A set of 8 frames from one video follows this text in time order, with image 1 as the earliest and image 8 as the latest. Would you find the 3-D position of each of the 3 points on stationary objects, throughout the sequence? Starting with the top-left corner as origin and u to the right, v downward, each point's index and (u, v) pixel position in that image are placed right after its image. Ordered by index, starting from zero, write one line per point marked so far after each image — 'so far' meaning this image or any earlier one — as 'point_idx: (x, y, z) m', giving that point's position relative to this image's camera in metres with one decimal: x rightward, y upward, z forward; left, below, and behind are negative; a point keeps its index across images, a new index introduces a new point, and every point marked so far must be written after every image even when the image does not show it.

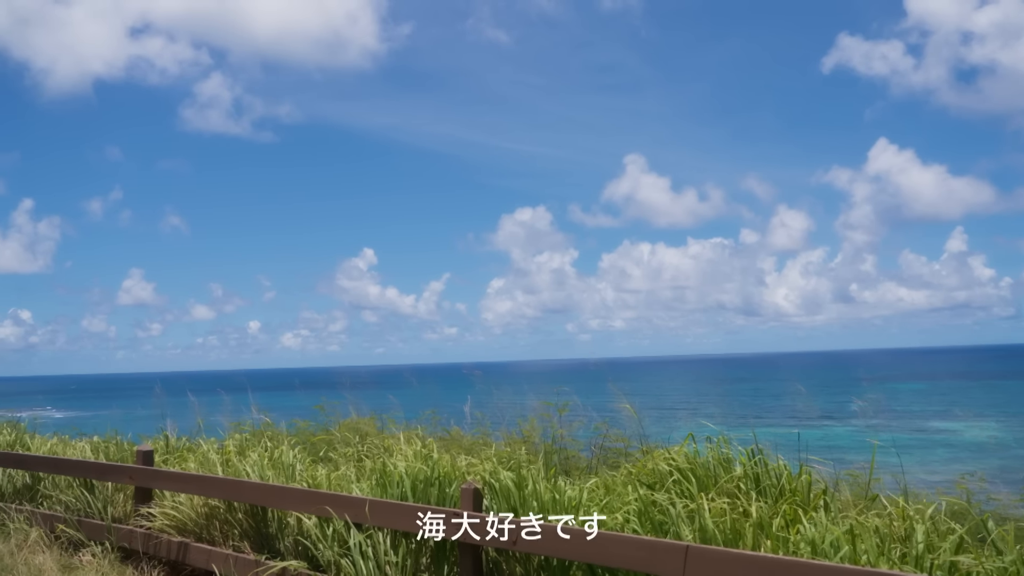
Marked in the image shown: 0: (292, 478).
0: (-1.7, -1.5, +5.9) m
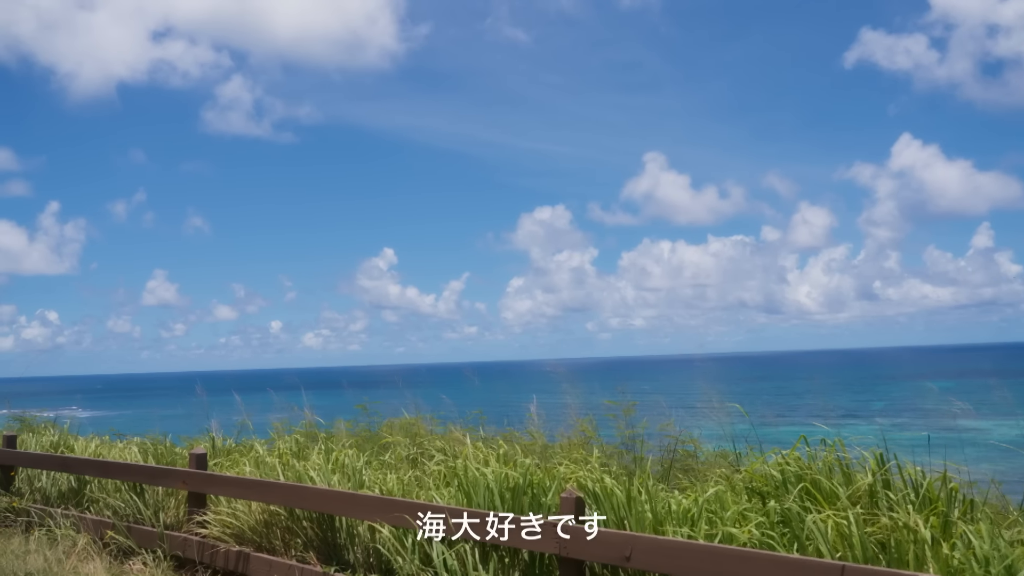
0: (-1.1, -1.5, +5.5) m
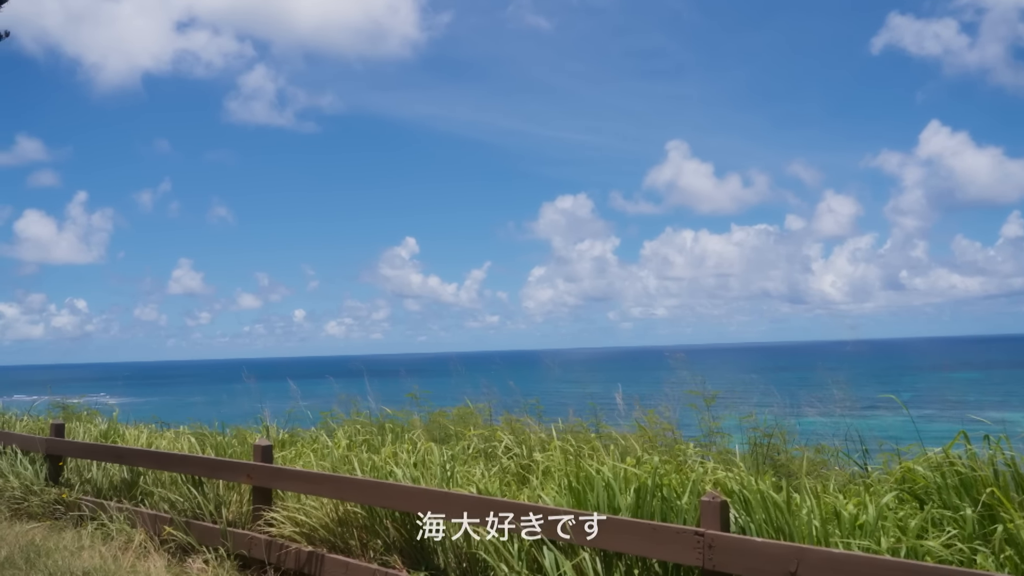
0: (-0.4, -1.3, +5.0) m
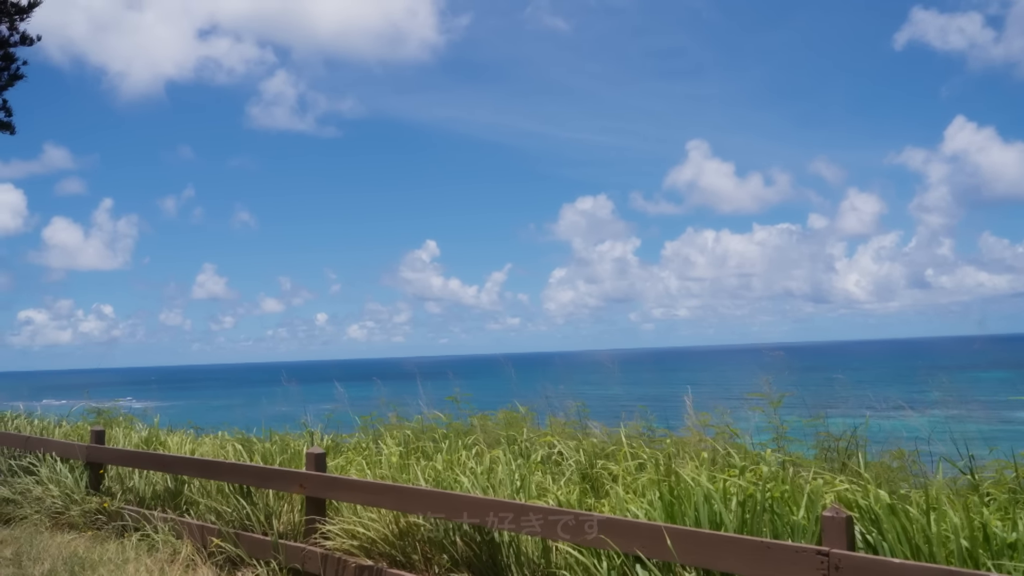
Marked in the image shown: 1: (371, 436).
0: (+0.1, -1.3, +4.7) m
1: (-1.4, -1.5, +7.4) m
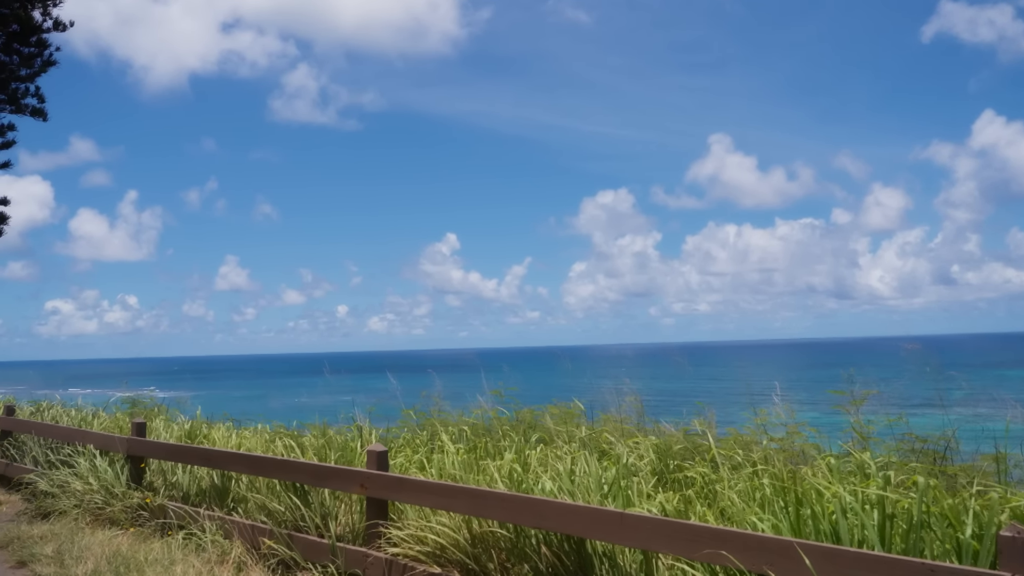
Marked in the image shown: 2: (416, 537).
0: (+0.6, -1.2, +4.2) m
1: (-0.8, -1.3, +7.0) m
2: (-0.6, -1.6, +4.7) m
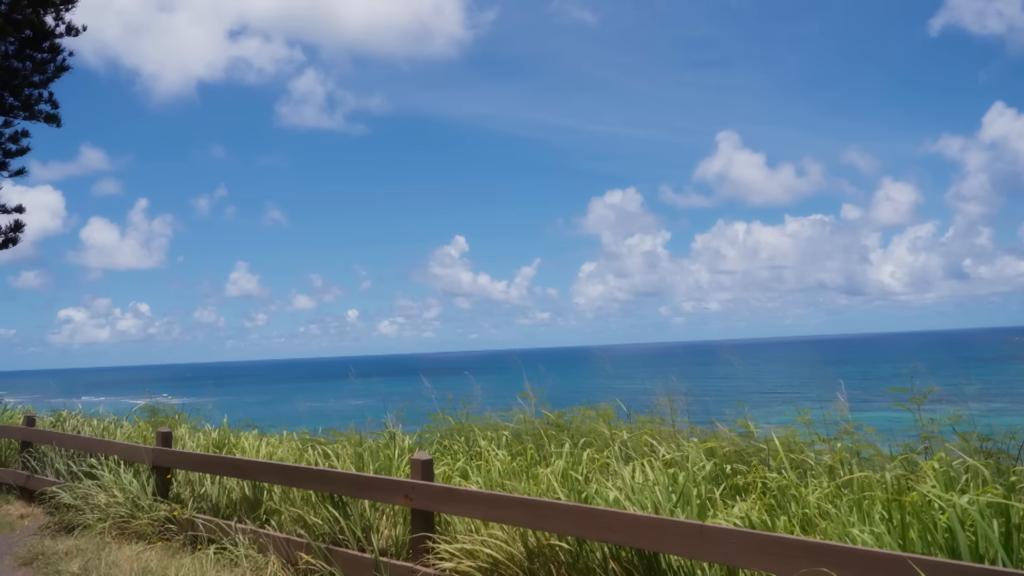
0: (+0.9, -1.2, +3.9) m
1: (-0.5, -1.3, +6.7) m
2: (-0.3, -1.6, +4.4) m
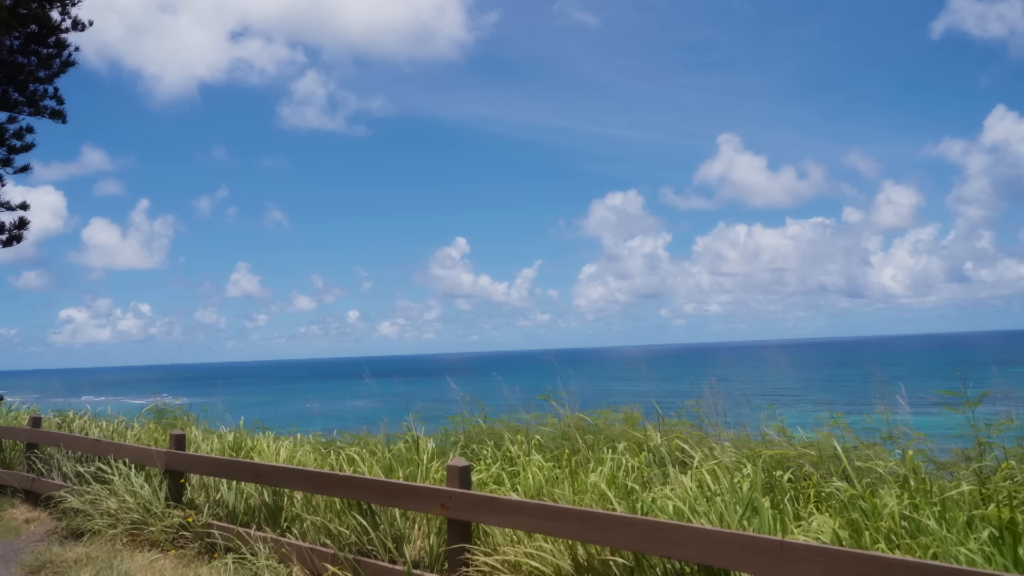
0: (+1.1, -1.1, +3.6) m
1: (-0.2, -1.3, +6.4) m
2: (0.0, -1.5, +4.1) m
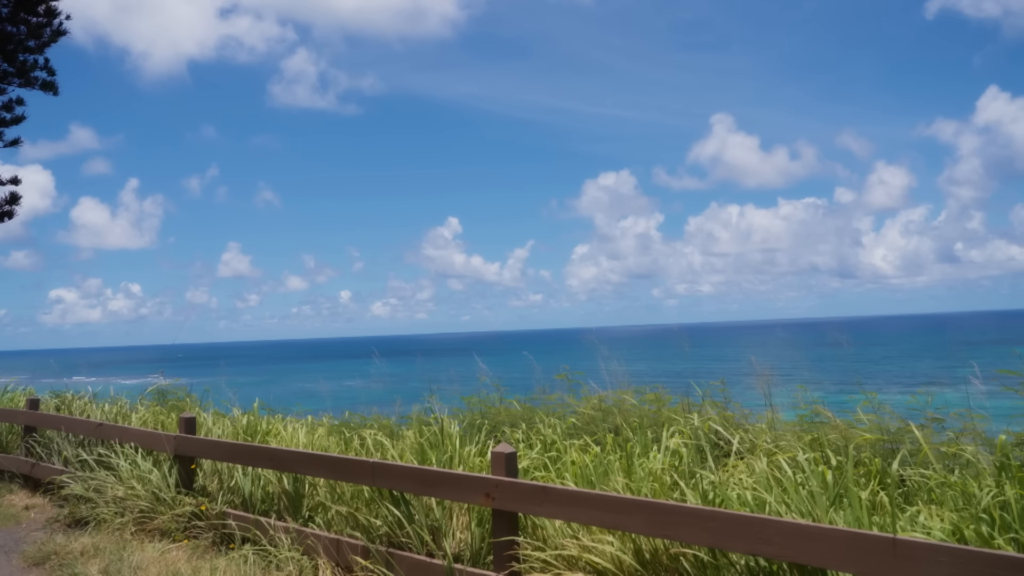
0: (+1.4, -1.0, +3.3) m
1: (0.0, -1.1, +6.0) m
2: (+0.2, -1.4, +3.8) m
